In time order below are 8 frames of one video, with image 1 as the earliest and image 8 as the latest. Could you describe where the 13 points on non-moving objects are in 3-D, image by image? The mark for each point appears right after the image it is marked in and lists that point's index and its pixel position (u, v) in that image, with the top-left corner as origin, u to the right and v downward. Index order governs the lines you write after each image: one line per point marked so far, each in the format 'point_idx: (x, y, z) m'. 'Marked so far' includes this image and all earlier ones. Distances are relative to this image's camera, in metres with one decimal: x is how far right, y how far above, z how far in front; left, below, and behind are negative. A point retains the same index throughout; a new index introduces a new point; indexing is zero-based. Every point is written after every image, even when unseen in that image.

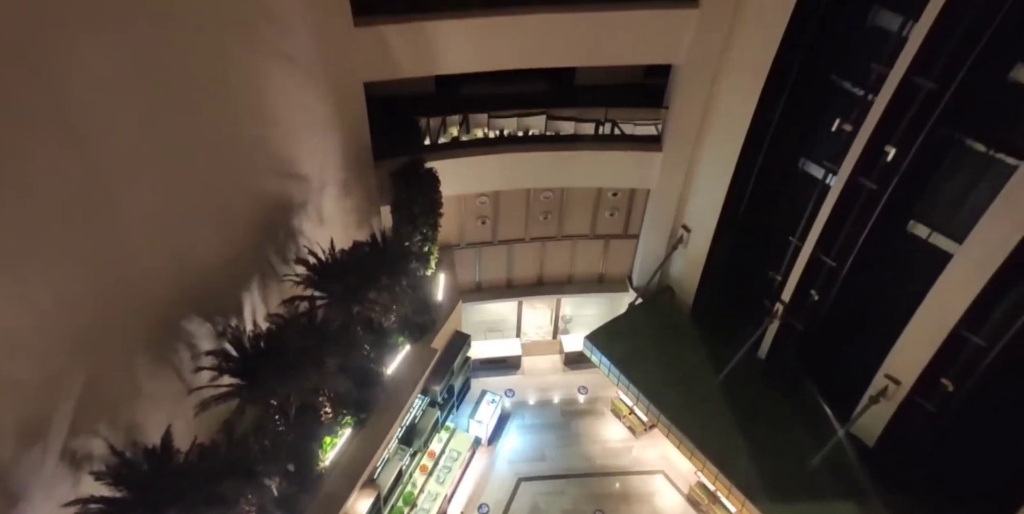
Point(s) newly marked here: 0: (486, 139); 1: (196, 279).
0: (-0.1, +1.6, +7.7) m
1: (-2.9, -0.2, +5.4) m
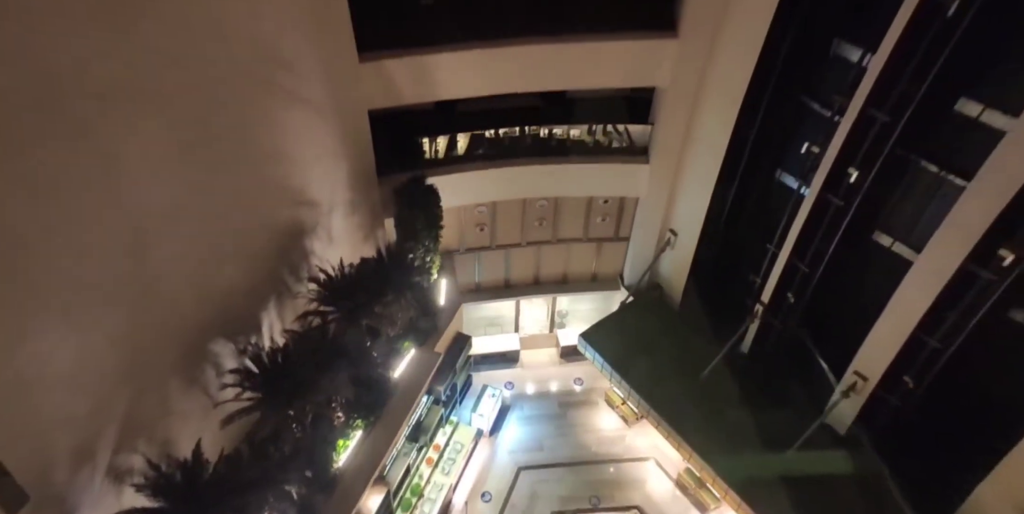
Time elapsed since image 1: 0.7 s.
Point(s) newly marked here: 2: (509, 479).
0: (-0.2, +1.5, +8.1) m
1: (-3.0, -0.5, +5.9) m
2: (0.0, -3.7, +9.6) m
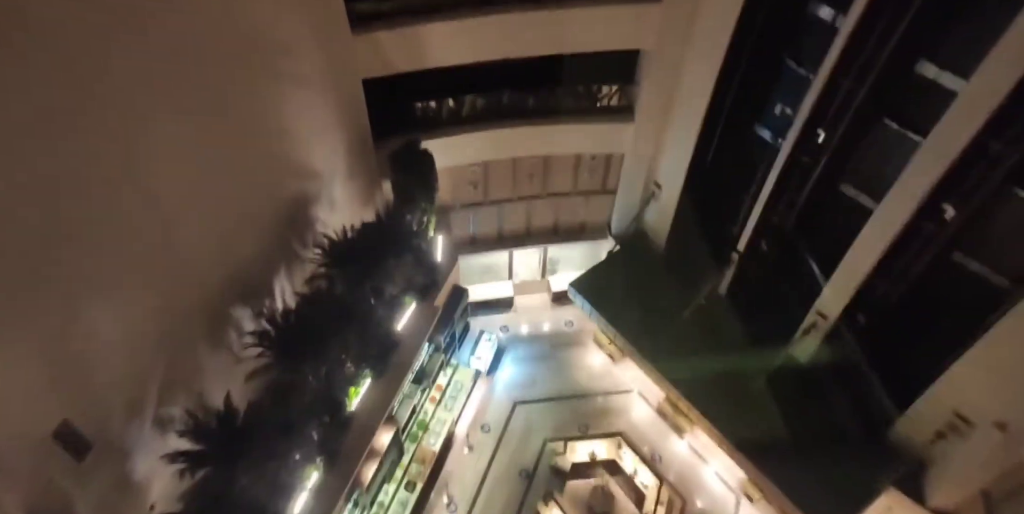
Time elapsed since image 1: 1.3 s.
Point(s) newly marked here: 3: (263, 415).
0: (-0.3, +2.1, +8.4) m
1: (-3.1, -0.2, +6.4) m
2: (-0.1, -2.9, +10.6) m
3: (-2.8, -1.8, +6.3) m
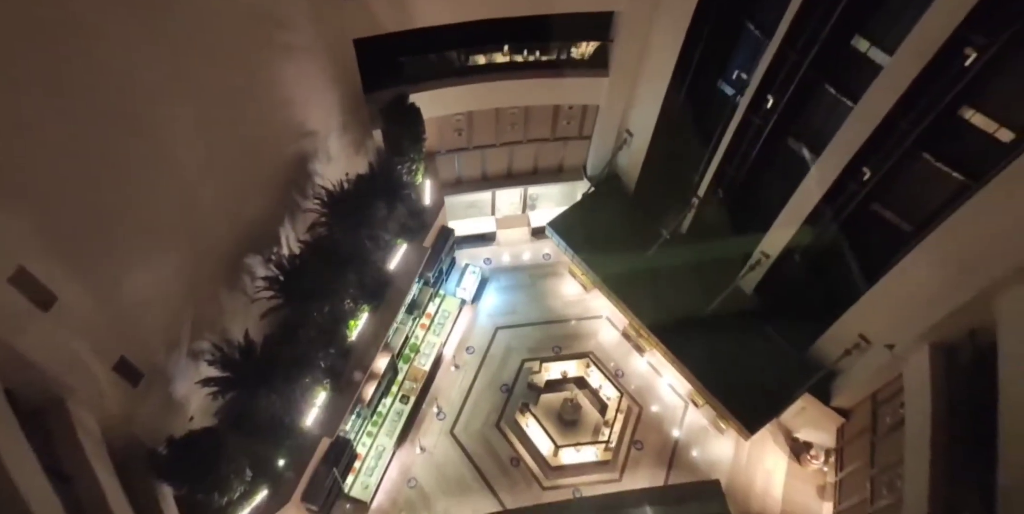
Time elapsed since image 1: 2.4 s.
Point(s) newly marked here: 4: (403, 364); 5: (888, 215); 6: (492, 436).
0: (-0.6, +2.9, +8.9) m
1: (-3.4, +0.4, +7.3) m
2: (-0.5, -1.6, +11.8) m
3: (-3.1, -1.2, +7.4) m
4: (-2.0, -2.0, +11.0) m
5: (+4.7, +0.5, +7.1) m
6: (-0.4, -3.4, +10.8) m
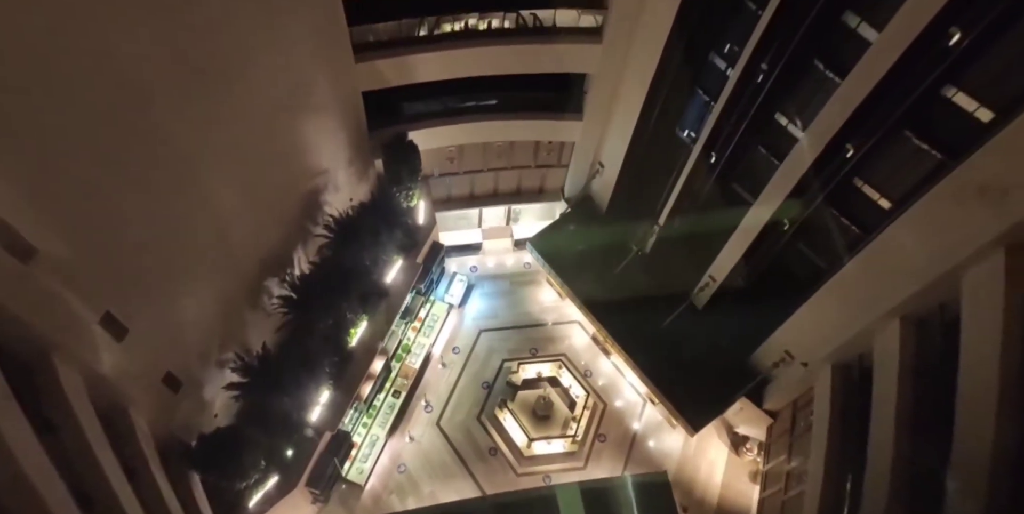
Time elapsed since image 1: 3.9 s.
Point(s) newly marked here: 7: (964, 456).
0: (-0.9, +2.6, +10.1) m
1: (-3.6, 0.0, +8.5) m
2: (-0.9, -1.9, +13.2) m
3: (-3.4, -1.5, +8.7) m
4: (-2.5, -2.3, +12.3) m
5: (+4.4, 0.0, +8.5) m
6: (-0.8, -3.7, +12.2) m
7: (+4.2, -1.8, +5.4) m
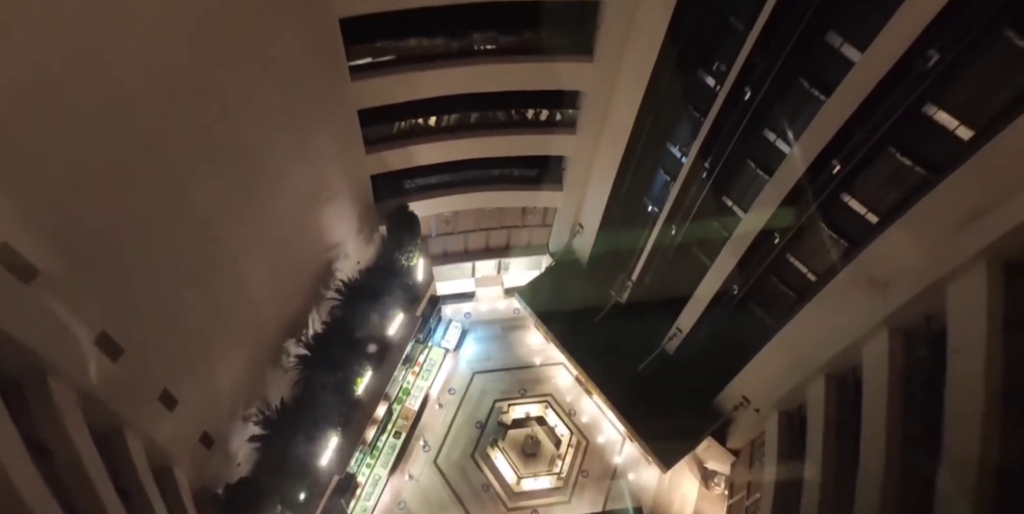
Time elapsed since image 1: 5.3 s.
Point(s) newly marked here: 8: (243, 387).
0: (-1.2, +1.5, +11.4) m
1: (-3.8, -1.0, +9.7) m
2: (-1.1, -3.1, +14.3) m
3: (-3.6, -2.6, +9.8) m
4: (-2.7, -3.5, +13.4) m
5: (+4.2, -1.0, +9.8) m
6: (-1.0, -4.9, +13.3) m
7: (+4.1, -2.7, +6.6) m
8: (-4.2, -2.0, +9.0) m
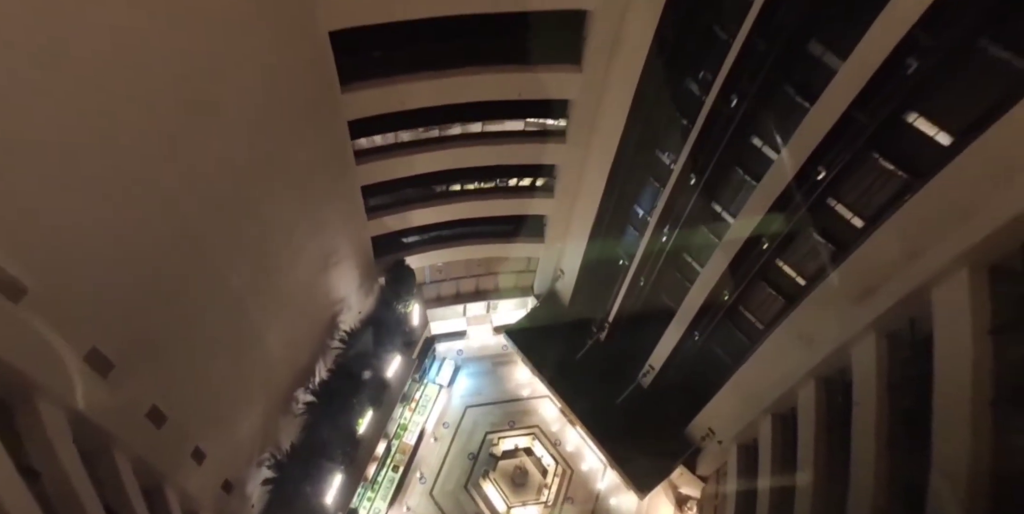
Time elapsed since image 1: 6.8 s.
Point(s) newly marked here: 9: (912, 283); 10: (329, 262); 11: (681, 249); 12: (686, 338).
0: (-1.5, +0.4, +12.6) m
1: (-4.1, -2.1, +10.7) m
2: (-1.4, -4.3, +15.3) m
3: (-3.8, -3.6, +10.8) m
4: (-2.9, -4.6, +14.4) m
5: (+3.9, -1.8, +11.0) m
6: (-1.3, -6.0, +14.3) m
7: (+3.9, -3.5, +7.7) m
8: (-4.4, -3.0, +9.9) m
9: (+4.2, -0.3, +6.0) m
10: (-3.4, 0.0, +10.3) m
11: (+3.0, +0.2, +10.2) m
12: (+3.3, -1.4, +10.8) m
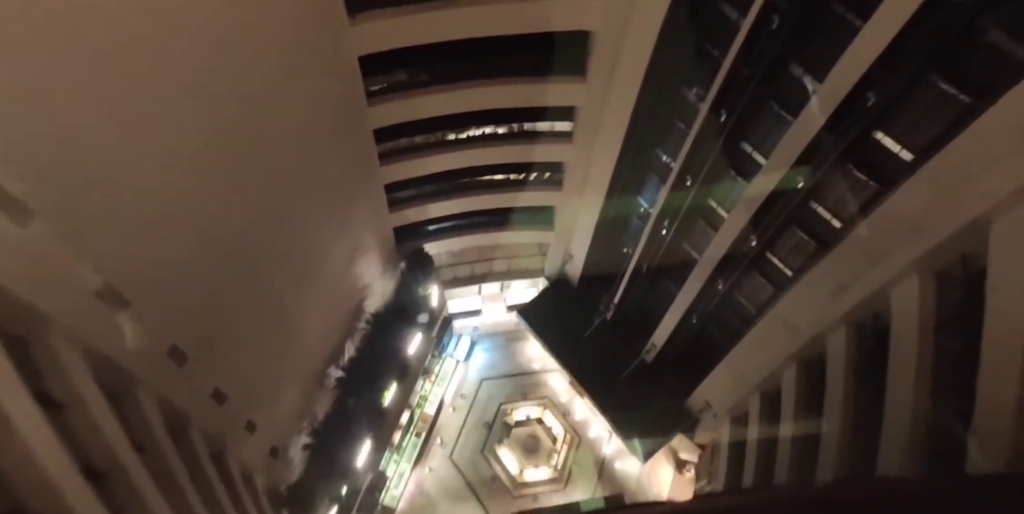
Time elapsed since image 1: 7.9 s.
0: (-1.2, +0.8, +13.5) m
1: (-3.8, -1.9, +11.8) m
2: (-1.1, -3.8, +16.5) m
3: (-3.5, -3.4, +11.9) m
4: (-2.6, -4.2, +15.6) m
5: (+4.2, -1.6, +11.9) m
6: (-0.9, -5.5, +15.5) m
7: (+4.1, -3.4, +8.7) m
8: (-4.2, -2.9, +11.1) m
9: (+4.3, -0.3, +6.8) m
10: (-3.2, +0.2, +11.2) m
11: (+3.3, +0.4, +10.9) m
12: (+3.6, -1.2, +11.7) m
